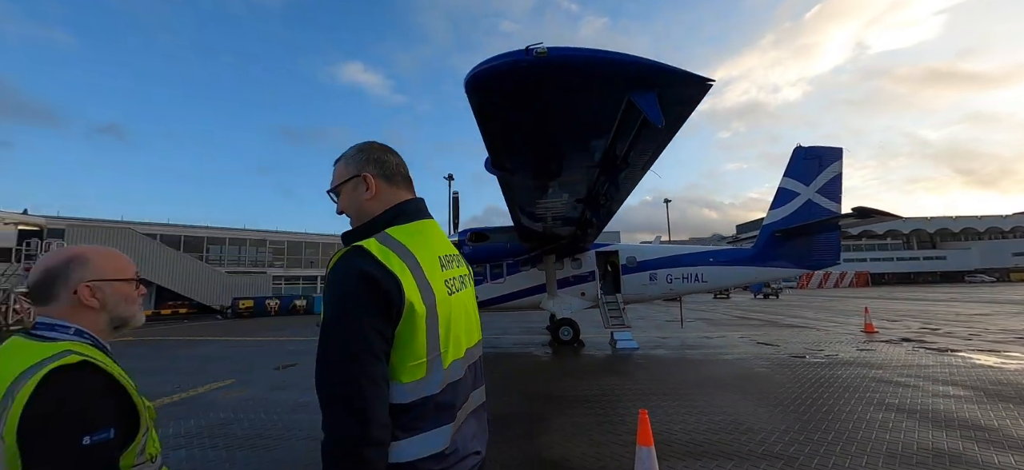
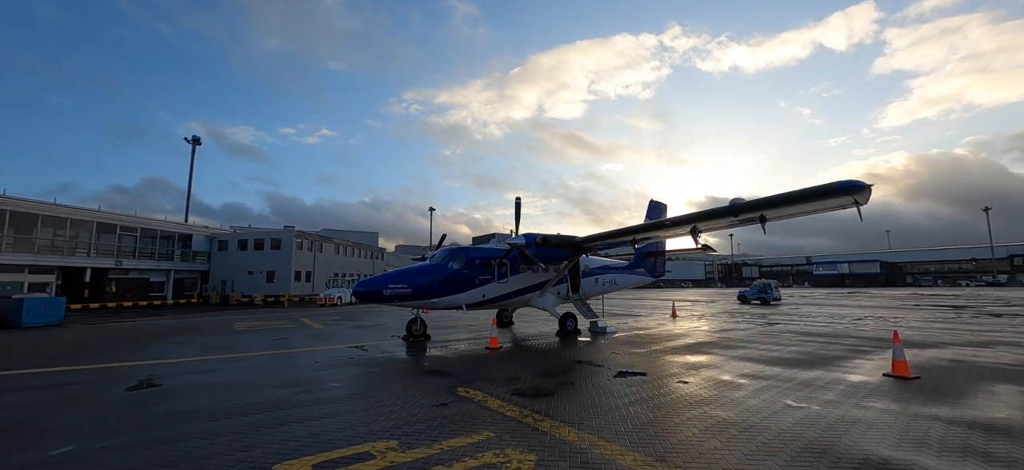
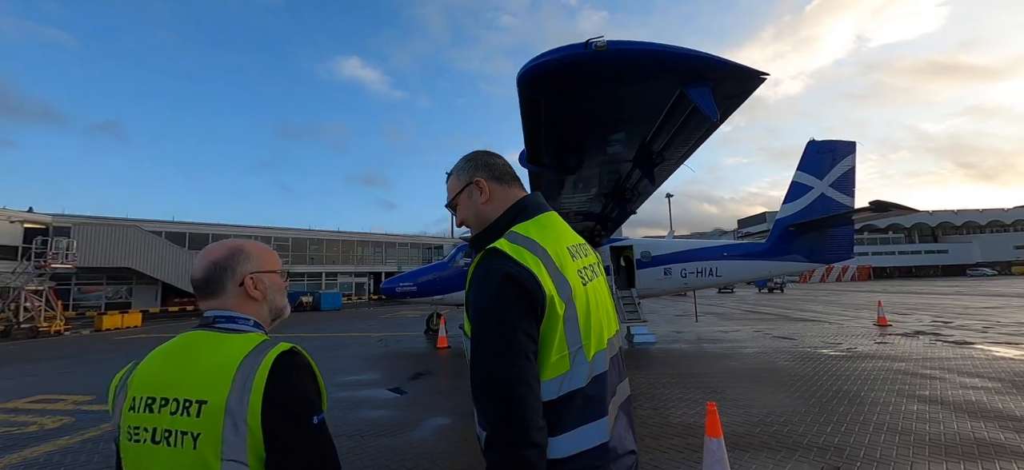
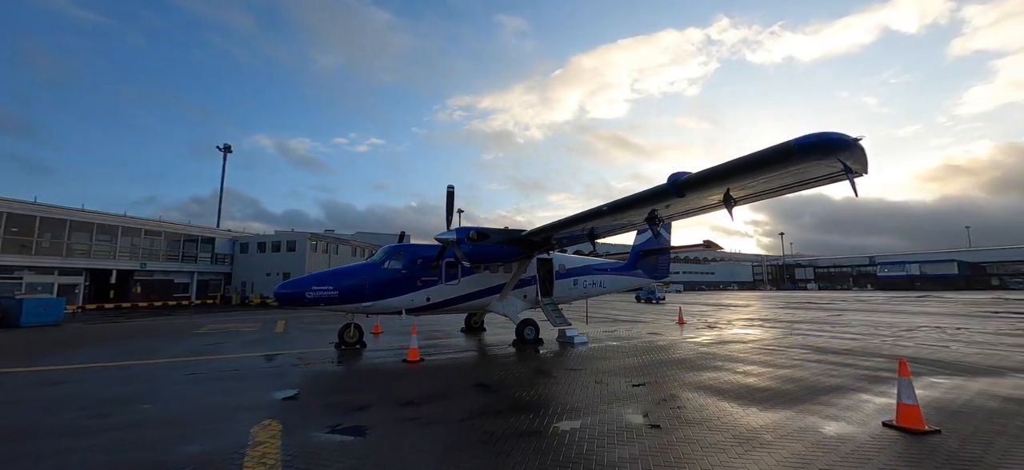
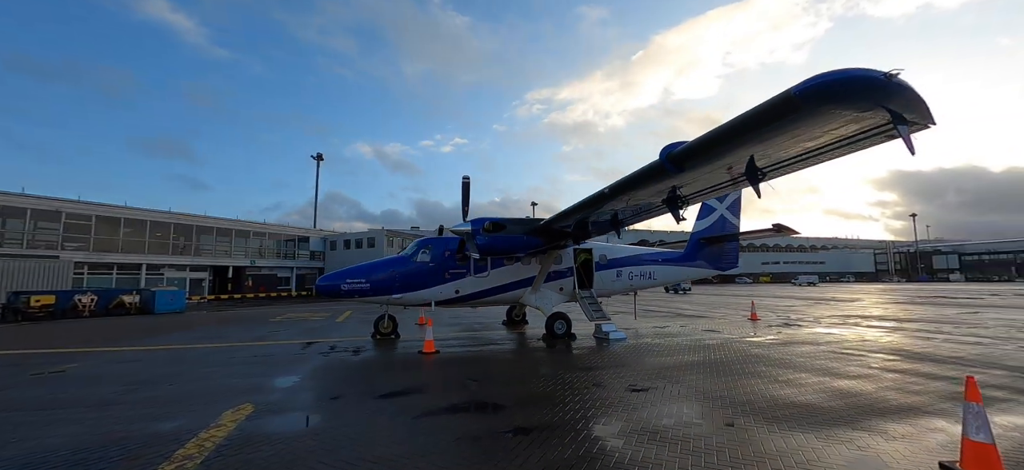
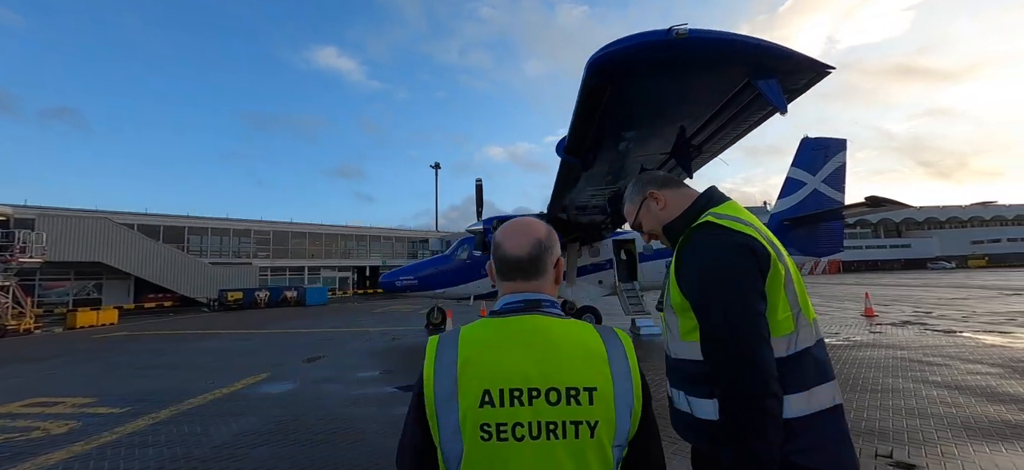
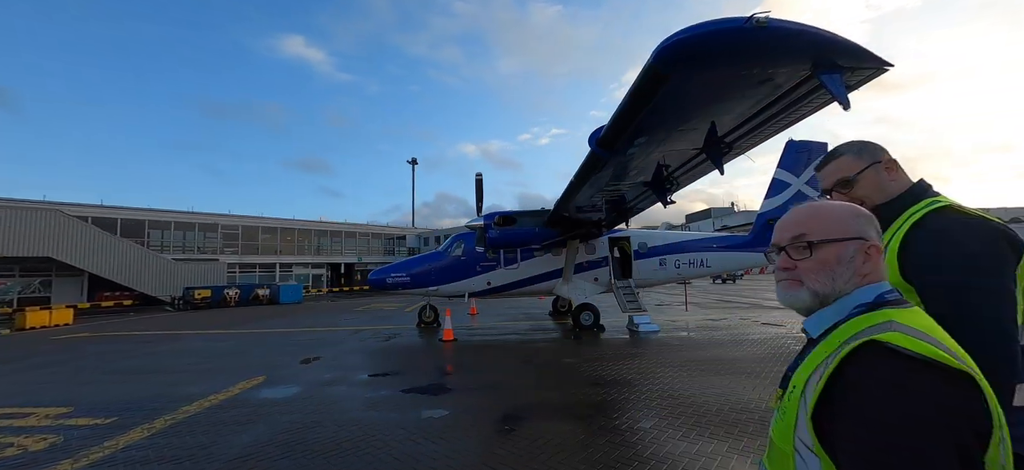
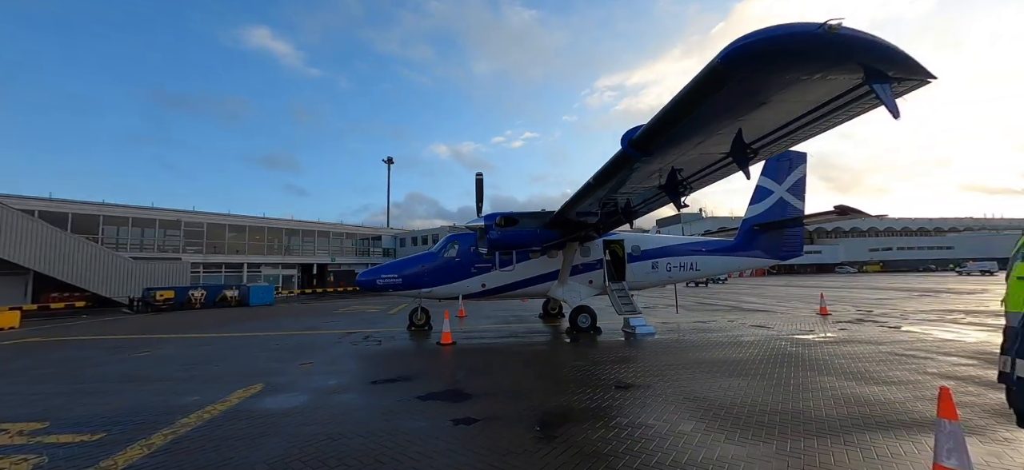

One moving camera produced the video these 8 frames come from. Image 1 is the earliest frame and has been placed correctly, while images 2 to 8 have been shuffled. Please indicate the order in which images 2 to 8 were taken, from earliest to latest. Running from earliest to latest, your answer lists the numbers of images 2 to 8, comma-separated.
3, 6, 7, 8, 5, 4, 2
